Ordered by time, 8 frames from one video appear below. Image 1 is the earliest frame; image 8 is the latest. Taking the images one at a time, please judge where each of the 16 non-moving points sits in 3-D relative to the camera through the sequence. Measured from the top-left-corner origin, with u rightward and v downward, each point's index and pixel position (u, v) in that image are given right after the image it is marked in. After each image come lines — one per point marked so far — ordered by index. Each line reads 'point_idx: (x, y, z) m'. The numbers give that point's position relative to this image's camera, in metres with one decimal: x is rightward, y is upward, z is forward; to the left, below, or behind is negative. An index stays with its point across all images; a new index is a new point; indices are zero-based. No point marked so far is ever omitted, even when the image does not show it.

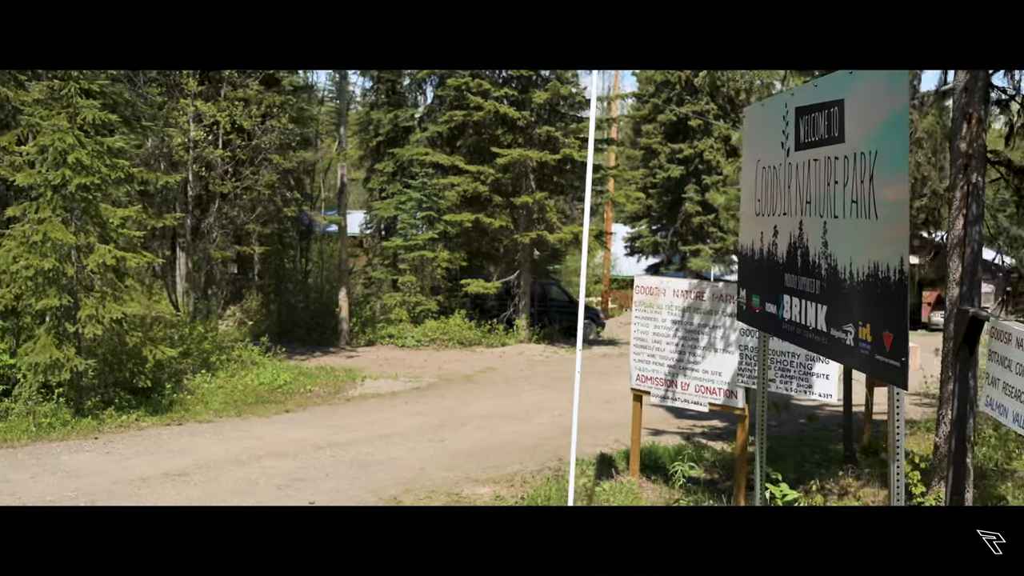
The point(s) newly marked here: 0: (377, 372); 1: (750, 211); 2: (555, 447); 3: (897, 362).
0: (-1.8, -1.1, +14.4) m
1: (+1.0, +0.3, +4.7) m
2: (+0.4, -1.3, +8.9) m
3: (+1.1, -0.2, +3.0) m
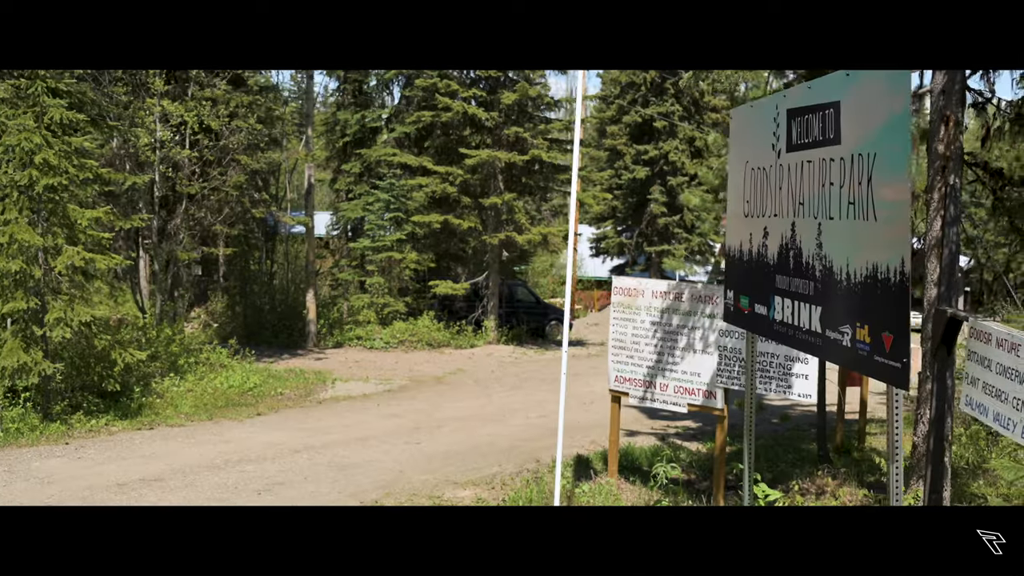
0: (-2.2, -1.1, +14.3) m
1: (+1.0, +0.3, +4.7) m
2: (+0.2, -1.3, +8.9) m
3: (+1.1, -0.2, +3.0) m
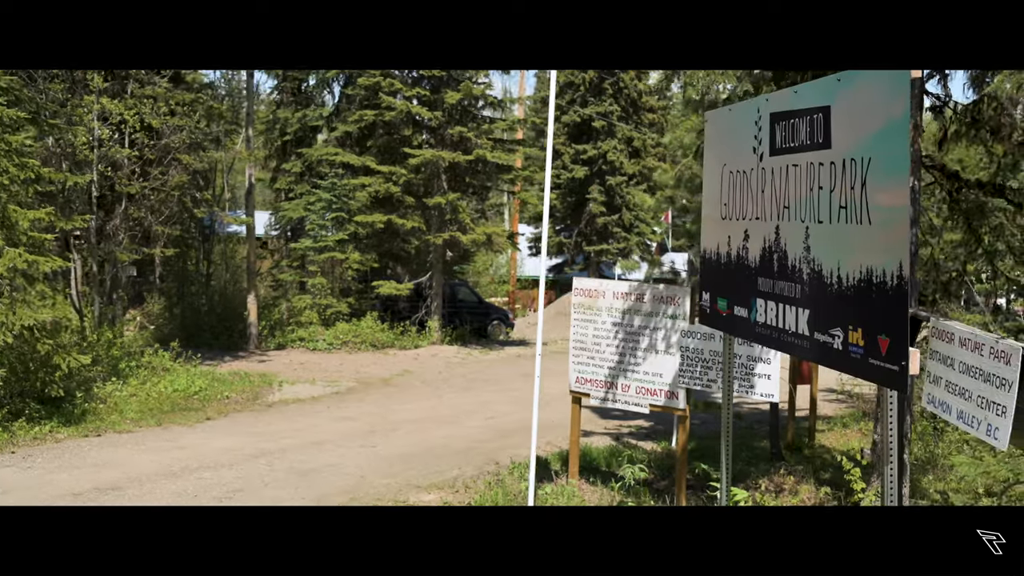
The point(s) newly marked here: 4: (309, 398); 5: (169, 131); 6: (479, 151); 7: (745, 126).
0: (-2.8, -1.2, +14.1) m
1: (+0.9, +0.3, +4.7) m
2: (-0.2, -1.3, +8.8) m
3: (+1.1, -0.2, +3.1) m
4: (-2.3, -1.2, +12.0) m
5: (-4.6, +2.1, +14.6) m
6: (-0.6, +2.5, +19.5) m
7: (+0.9, +0.6, +4.3) m
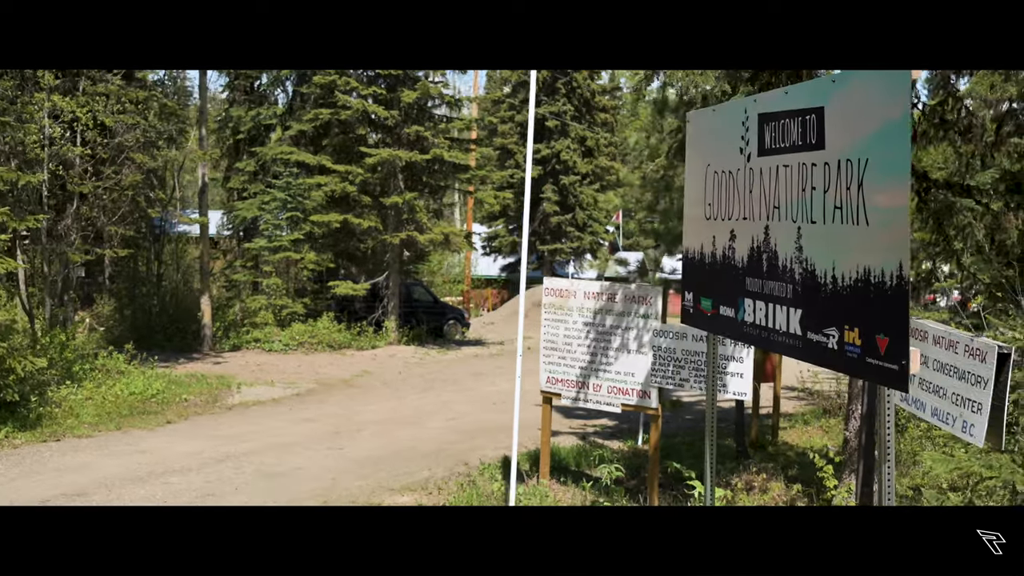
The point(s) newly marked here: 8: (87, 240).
0: (-3.4, -1.2, +13.9) m
1: (+0.8, +0.3, +4.7) m
2: (-0.4, -1.3, +8.8) m
3: (+1.1, -0.2, +3.1) m
4: (-2.7, -1.2, +11.8) m
5: (-5.2, +2.1, +14.3) m
6: (-1.4, +2.5, +19.4) m
7: (+0.9, +0.6, +4.3) m
8: (-5.9, +0.7, +15.0) m
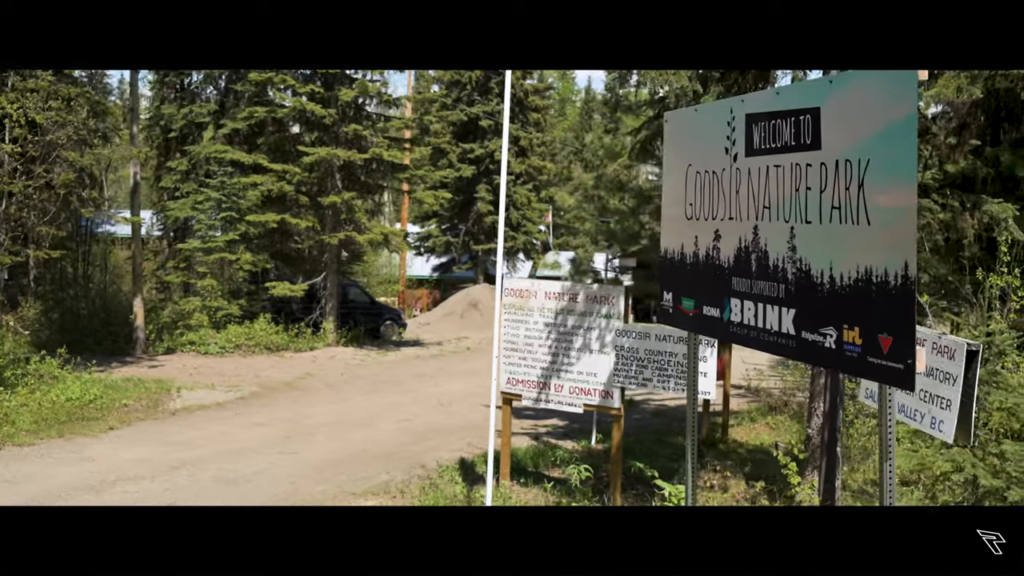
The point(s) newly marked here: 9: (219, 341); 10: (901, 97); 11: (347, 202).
0: (-4.0, -1.2, +13.6) m
1: (+0.7, +0.3, +4.7) m
2: (-0.8, -1.3, +8.7) m
3: (+1.1, -0.2, +3.1) m
4: (-3.2, -1.2, +11.6) m
5: (-5.9, +2.1, +13.9) m
6: (-2.5, +2.5, +19.2) m
7: (+0.8, +0.7, +4.3) m
8: (-6.7, +0.6, +14.5) m
9: (-4.9, -0.9, +17.9) m
10: (+1.1, +0.5, +3.1) m
11: (-2.9, +1.5, +19.2) m
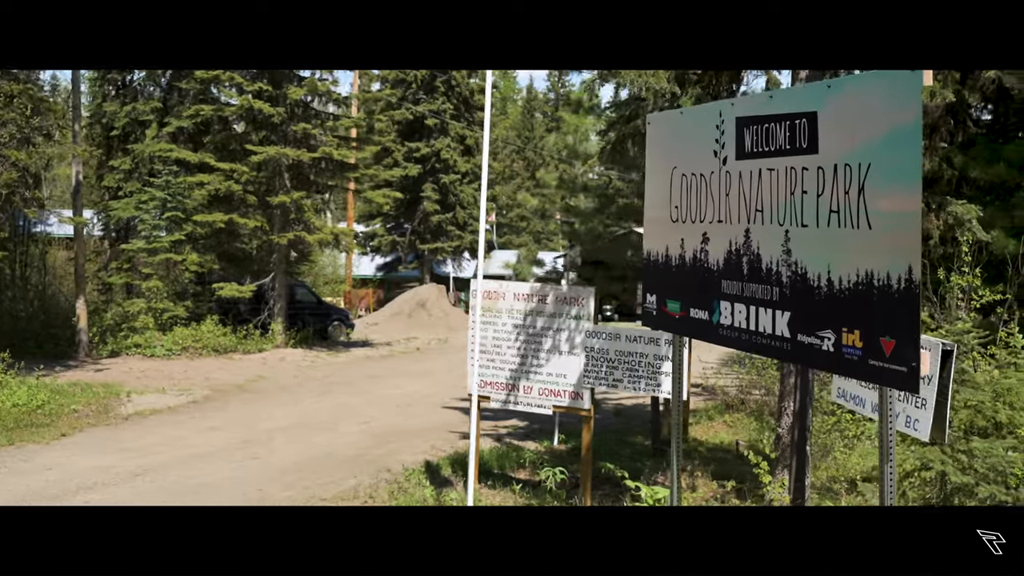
0: (-4.6, -1.2, +13.3) m
1: (+0.6, +0.3, +4.7) m
2: (-1.1, -1.3, +8.6) m
3: (+1.1, -0.2, +3.1) m
4: (-3.7, -1.3, +11.4) m
5: (-6.5, +2.0, +13.5) m
6: (-3.3, +2.5, +19.0) m
7: (+0.8, +0.6, +4.3) m
8: (-7.3, +0.6, +14.1) m
9: (-5.7, -0.9, +17.6) m
10: (+1.1, +0.5, +3.1) m
11: (-3.8, +1.5, +18.9) m
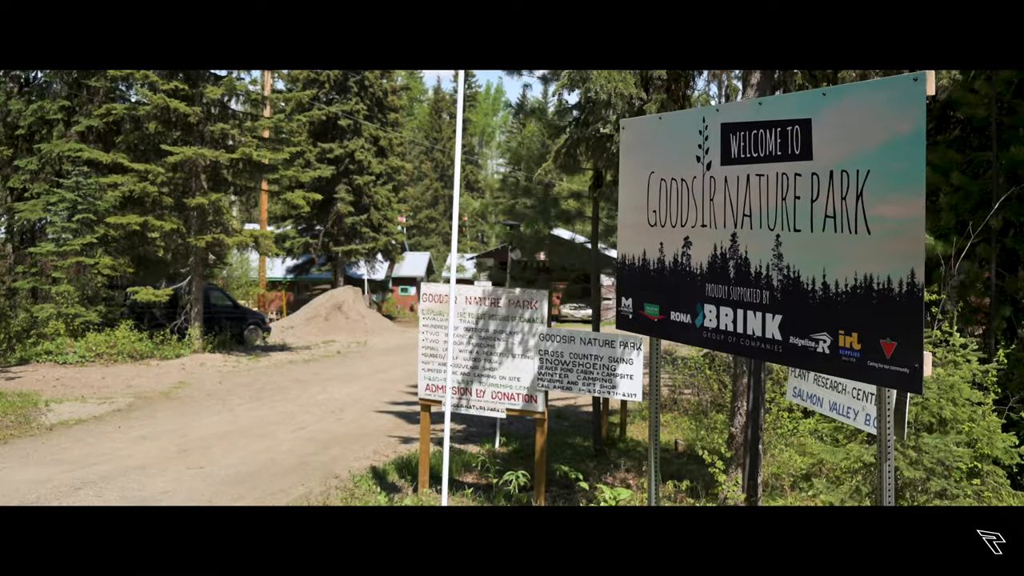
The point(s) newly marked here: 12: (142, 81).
0: (-5.4, -1.3, +12.9) m
1: (+0.5, +0.3, +4.8) m
2: (-1.5, -1.4, +8.5) m
3: (+1.2, -0.2, +3.2) m
4: (-4.3, -1.3, +11.0) m
5: (-7.3, +2.0, +12.9) m
6: (-4.7, +2.4, +18.7) m
7: (+0.7, +0.6, +4.4) m
8: (-8.2, +0.5, +13.4) m
9: (-6.9, -1.0, +17.1) m
10: (+1.2, +0.5, +3.2) m
11: (-5.1, +1.5, +18.5) m
12: (-6.3, +3.5, +18.2) m
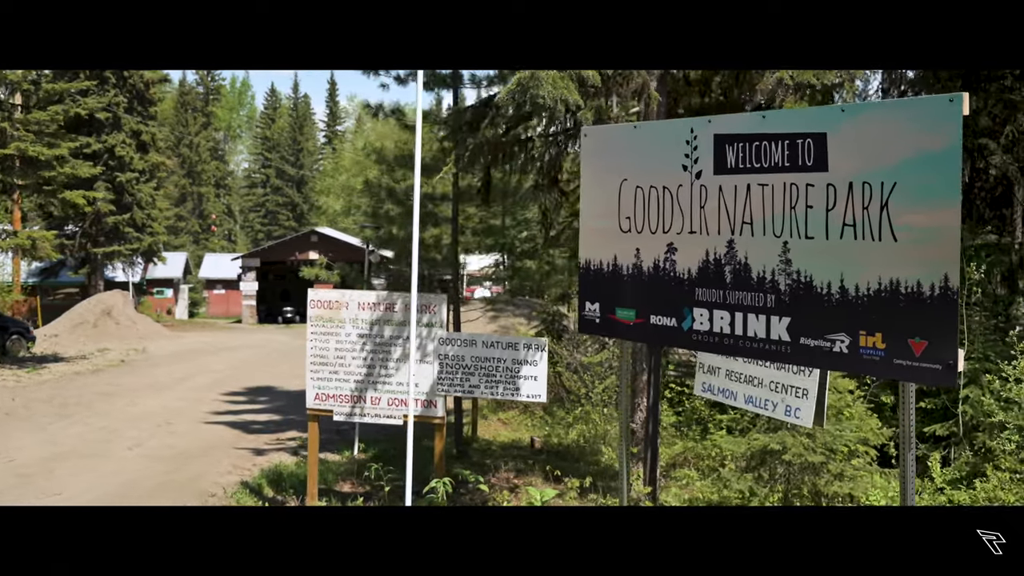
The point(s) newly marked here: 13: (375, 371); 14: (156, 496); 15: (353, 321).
0: (-7.3, -1.4, +11.4) m
1: (+0.4, +0.3, +4.8) m
2: (-2.4, -1.4, +8.0) m
3: (+1.4, -0.3, +3.5) m
4: (-5.7, -1.4, +9.8) m
5: (-9.2, +1.8, +10.9) m
6: (-7.9, +2.3, +17.1) m
7: (+0.6, +0.6, +4.5) m
8: (-10.1, +0.3, +11.2) m
9: (-9.6, -1.1, +15.1) m
10: (+1.4, +0.5, +3.5) m
11: (-8.4, +1.3, +16.9) m
12: (-9.4, +3.3, +16.3) m
13: (-0.9, -0.5, +7.1) m
14: (-2.4, -1.4, +7.4) m
15: (-1.0, -0.2, +7.1) m
